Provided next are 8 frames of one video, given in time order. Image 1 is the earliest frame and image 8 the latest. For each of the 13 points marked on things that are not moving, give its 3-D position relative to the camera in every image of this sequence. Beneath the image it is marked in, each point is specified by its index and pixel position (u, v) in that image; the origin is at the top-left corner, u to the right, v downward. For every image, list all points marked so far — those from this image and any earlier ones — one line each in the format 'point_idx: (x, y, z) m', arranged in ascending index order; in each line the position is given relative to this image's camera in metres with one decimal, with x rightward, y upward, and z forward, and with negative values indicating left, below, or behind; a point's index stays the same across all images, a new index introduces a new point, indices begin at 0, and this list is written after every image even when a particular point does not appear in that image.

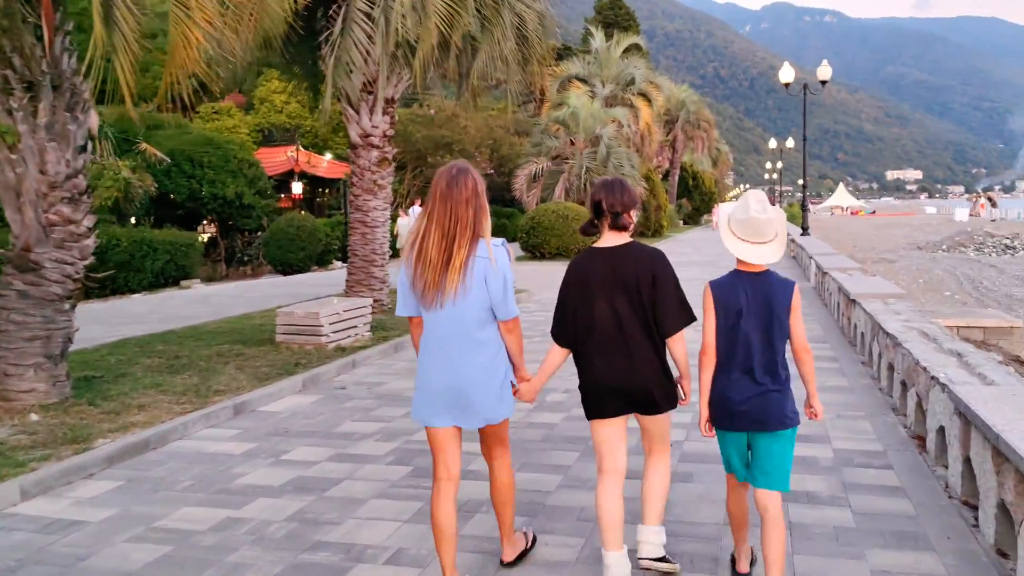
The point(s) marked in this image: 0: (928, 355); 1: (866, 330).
0: (+2.8, -0.5, +5.7) m
1: (+3.5, -0.4, +8.2) m
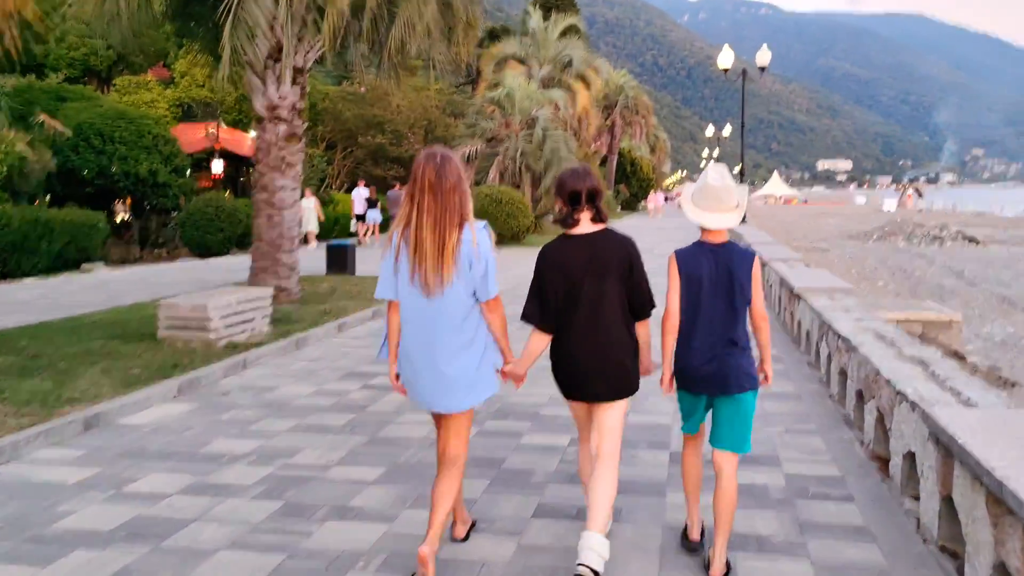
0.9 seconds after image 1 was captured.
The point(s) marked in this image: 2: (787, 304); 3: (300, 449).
0: (+2.2, -0.5, +5.0) m
1: (+2.7, -0.4, +7.6) m
2: (+3.0, -0.2, +9.2) m
3: (-1.3, -1.0, +5.1) m
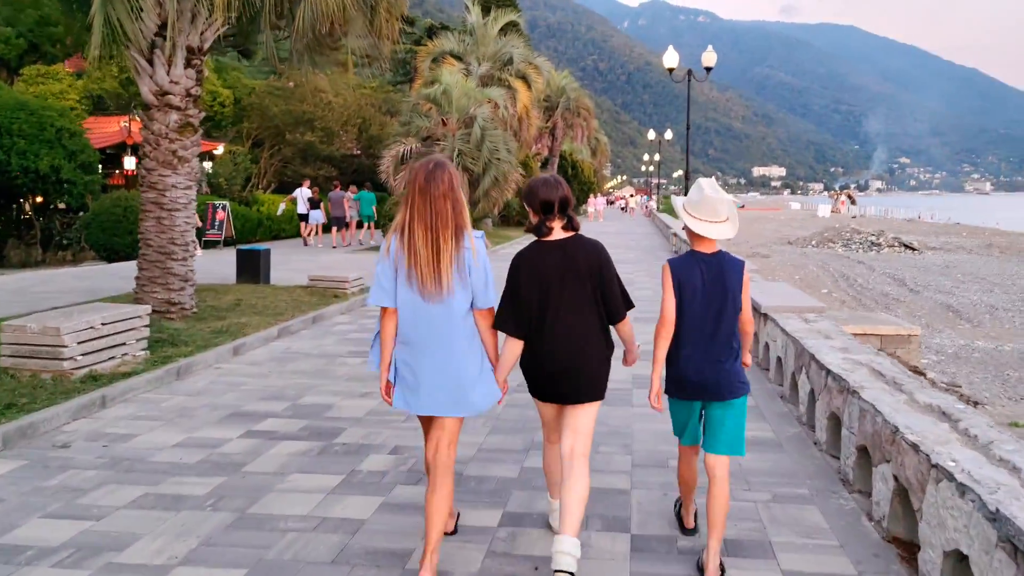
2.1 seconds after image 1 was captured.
0: (+1.8, -0.6, +3.9) m
1: (+2.1, -0.5, +6.5) m
2: (+2.3, -0.4, +8.1) m
3: (-1.7, -1.1, +3.8) m
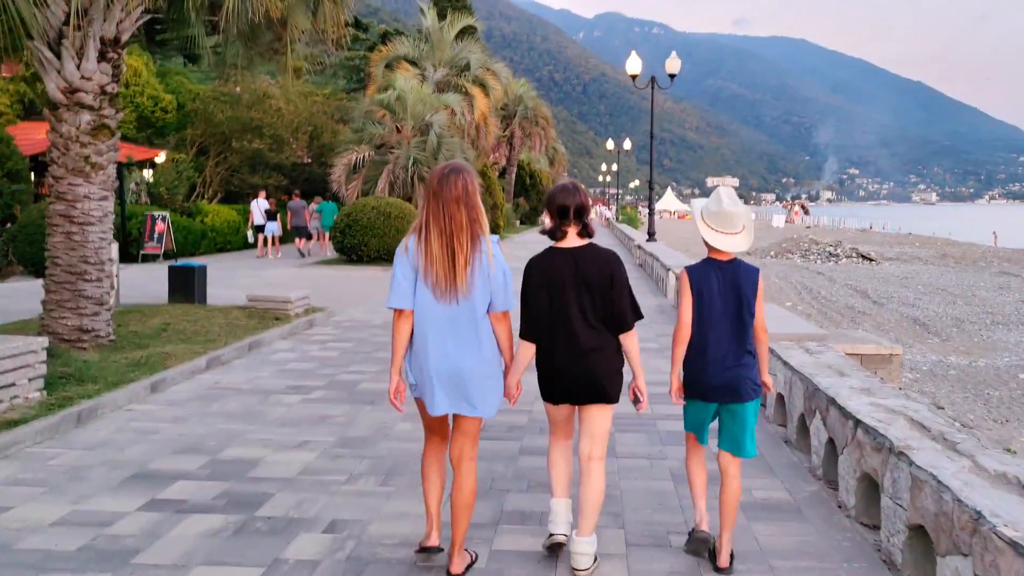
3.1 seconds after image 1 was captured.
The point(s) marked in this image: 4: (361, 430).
0: (+1.7, -0.8, +3.0) m
1: (+1.9, -0.7, +5.7) m
2: (+2.0, -0.6, +7.3) m
3: (-1.8, -1.3, +2.8) m
4: (-1.0, -1.0, +5.7) m
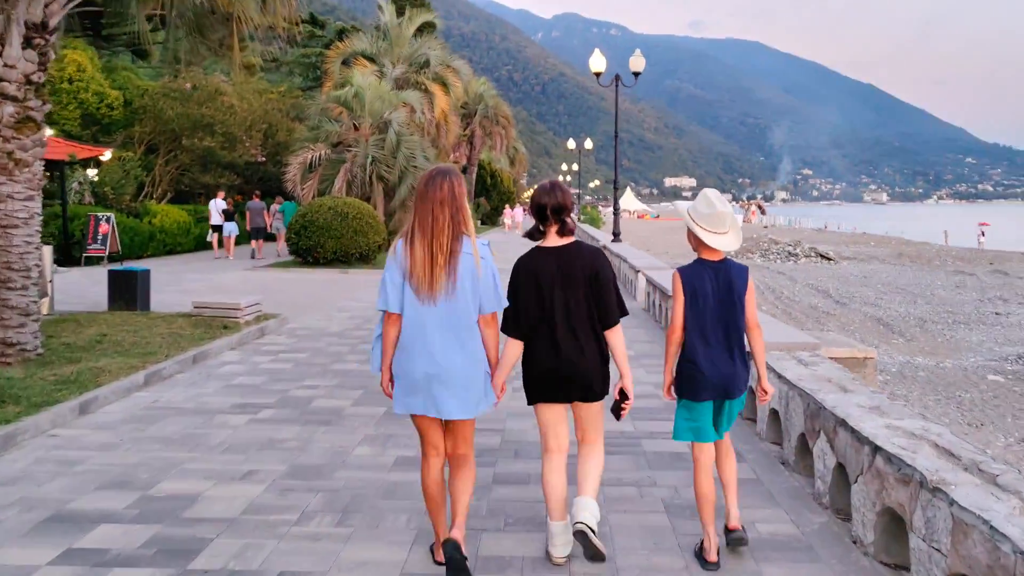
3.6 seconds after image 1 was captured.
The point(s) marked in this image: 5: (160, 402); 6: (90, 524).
0: (+1.7, -0.8, +2.6) m
1: (+1.7, -0.7, +5.2) m
2: (+1.7, -0.6, +6.9) m
3: (-1.8, -1.4, +2.1) m
4: (-1.2, -1.0, +5.2) m
5: (-2.8, -0.9, +6.7) m
6: (-2.1, -1.2, +4.1) m
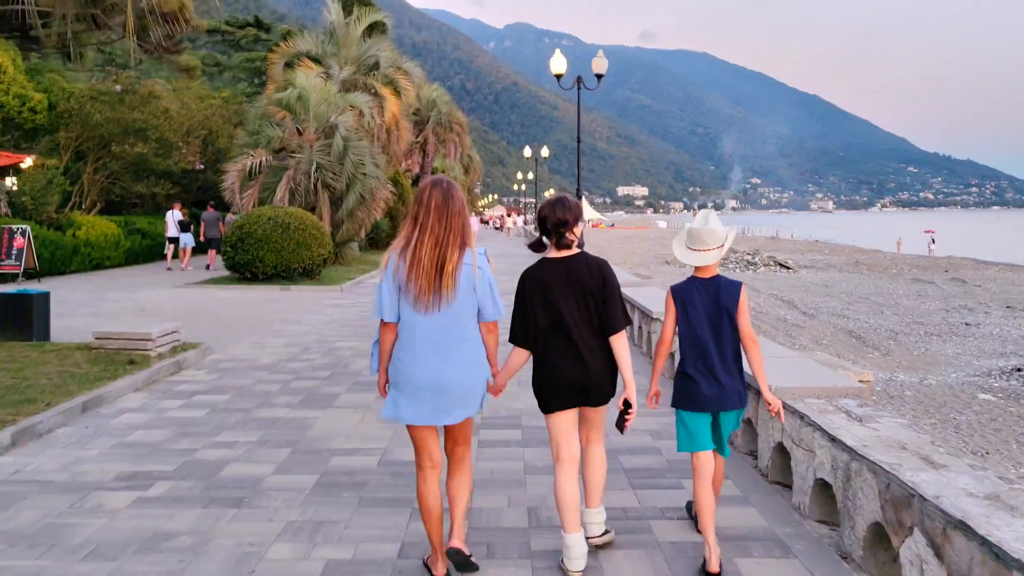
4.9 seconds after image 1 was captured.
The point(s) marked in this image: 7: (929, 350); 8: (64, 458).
0: (+1.7, -0.9, +1.3) m
1: (+1.6, -0.9, +4.0) m
2: (+1.5, -0.8, +5.6) m
3: (-1.8, -1.5, +0.7) m
4: (-1.3, -1.2, +3.8) m
5: (-3.0, -1.1, +5.2) m
6: (-2.2, -1.4, +2.7) m
7: (+9.7, -1.4, +19.4) m
8: (-2.9, -1.1, +5.4) m
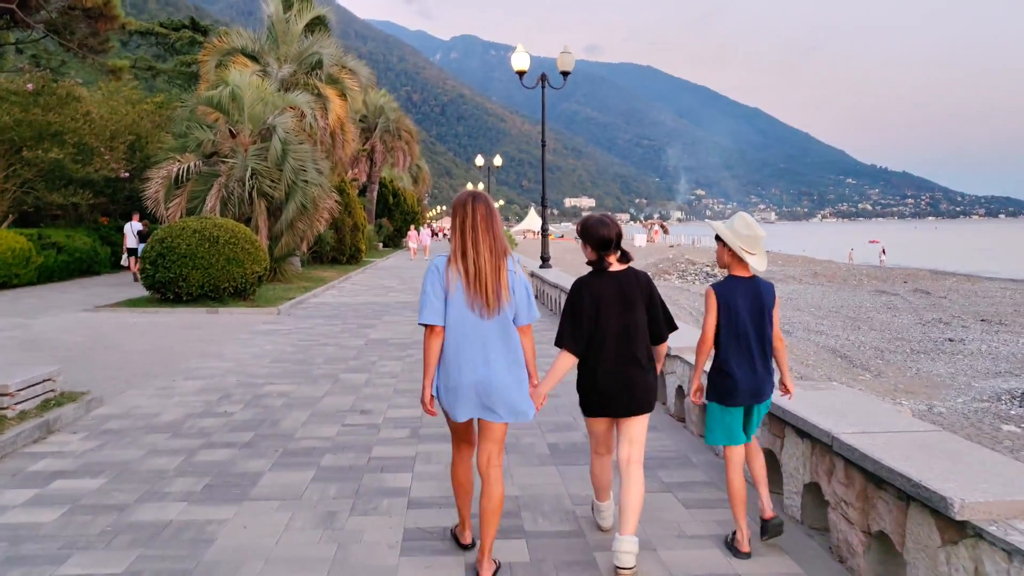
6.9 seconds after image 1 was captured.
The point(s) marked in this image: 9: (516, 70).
0: (+2.0, -1.1, -0.5) m
1: (+1.7, -1.1, +2.2) m
2: (+1.5, -1.0, +3.8) m
3: (-1.5, -1.7, -1.3) m
4: (-1.2, -1.4, +1.7) m
5: (-2.9, -1.4, +3.1) m
6: (-1.9, -1.5, +0.6) m
7: (+8.9, -1.8, +18.1) m
8: (-2.9, -1.3, +3.3) m
9: (+0.1, +4.8, +18.5) m
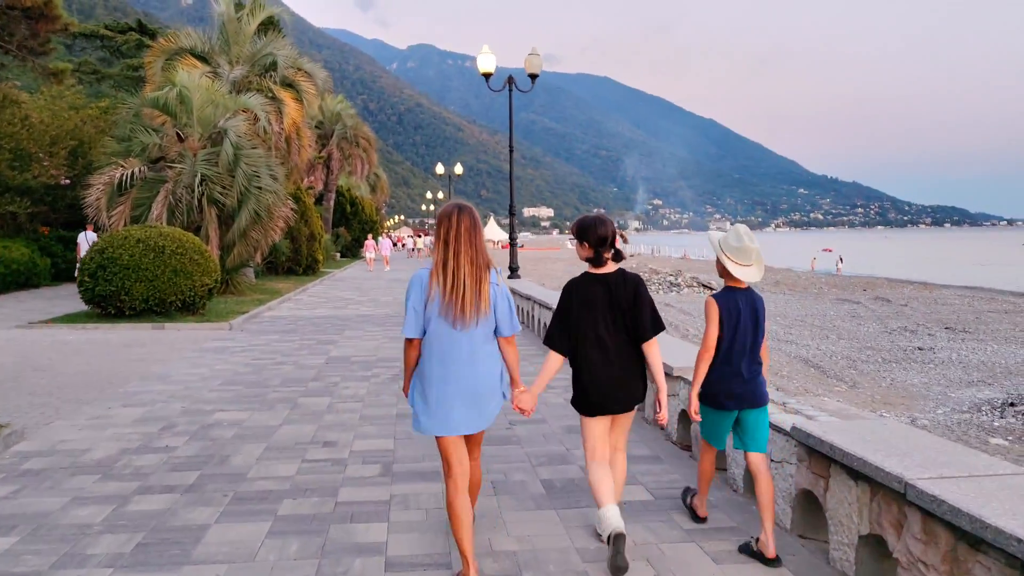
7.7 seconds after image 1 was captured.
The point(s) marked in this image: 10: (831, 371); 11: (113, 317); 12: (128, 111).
0: (+2.2, -1.1, -1.1) m
1: (+1.8, -1.1, +1.5) m
2: (+1.6, -1.1, +3.1) m
3: (-1.2, -1.7, -2.1) m
4: (-1.1, -1.5, +0.9) m
5: (-2.9, -1.4, +2.2) m
6: (-1.7, -1.6, -0.2) m
7: (+8.2, -2.0, +17.7) m
8: (-2.8, -1.4, +2.4) m
9: (-0.7, +4.6, +17.8) m
10: (+7.1, -1.8, +18.7) m
11: (-6.9, -0.5, +14.4) m
12: (-8.5, +3.8, +18.5) m
